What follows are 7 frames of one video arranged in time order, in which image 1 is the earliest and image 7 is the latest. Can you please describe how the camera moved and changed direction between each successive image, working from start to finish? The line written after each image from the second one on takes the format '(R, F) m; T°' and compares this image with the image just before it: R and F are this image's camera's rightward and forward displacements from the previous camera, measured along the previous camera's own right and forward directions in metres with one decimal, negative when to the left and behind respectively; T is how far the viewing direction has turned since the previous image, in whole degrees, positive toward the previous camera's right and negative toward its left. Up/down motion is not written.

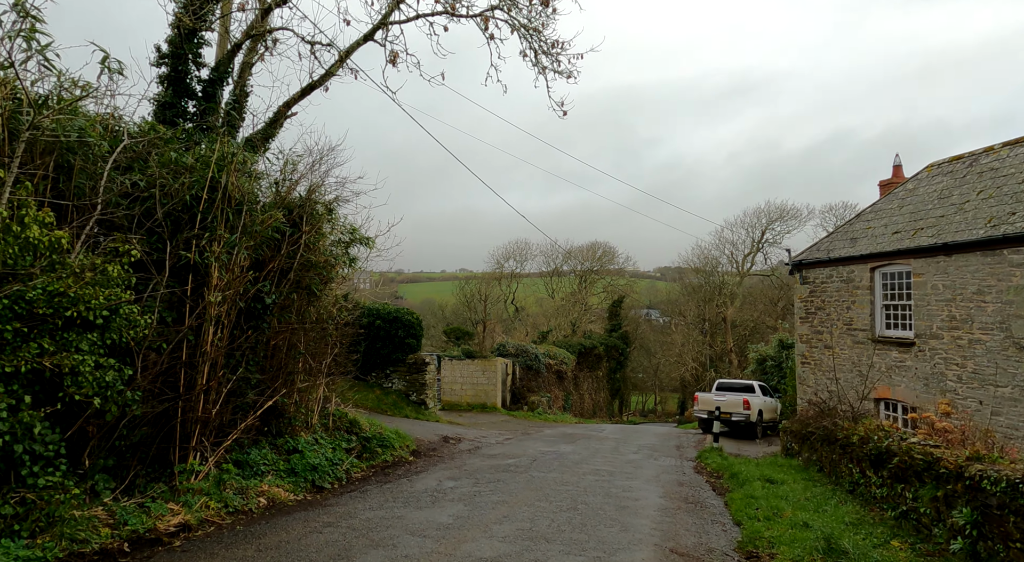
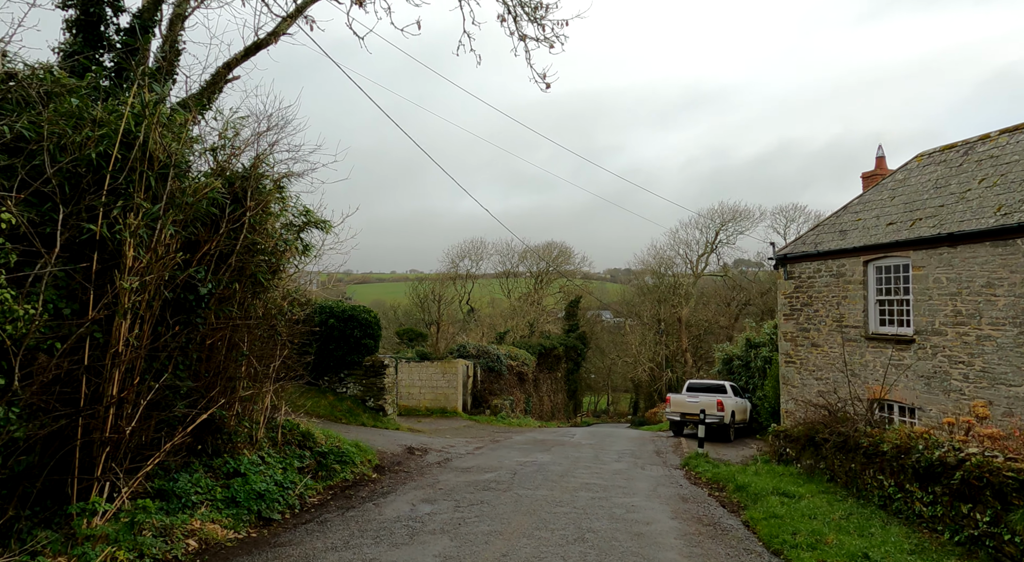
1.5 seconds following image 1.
(-0.4, +1.4) m; +4°
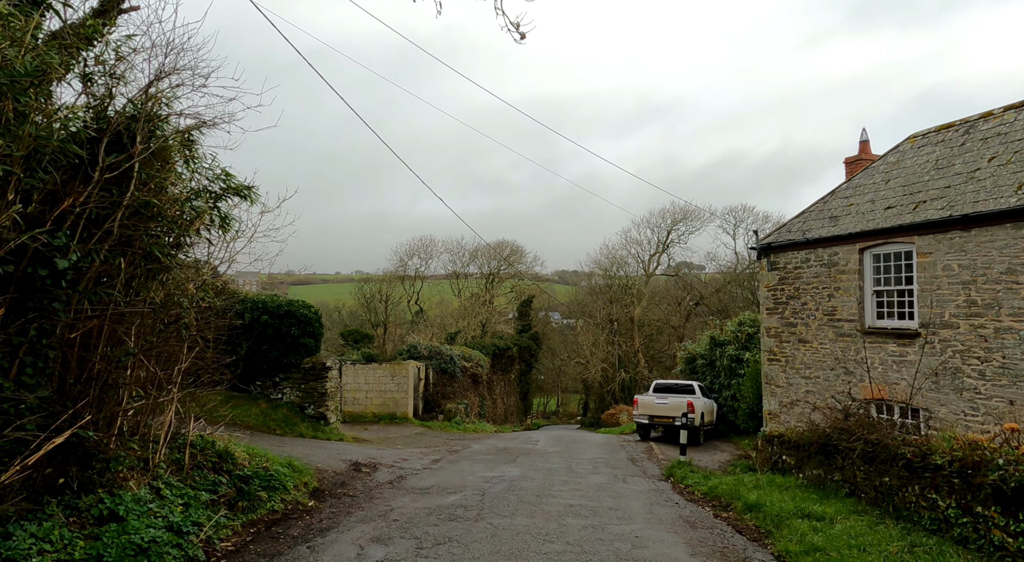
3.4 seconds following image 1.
(-0.3, +1.8) m; +4°
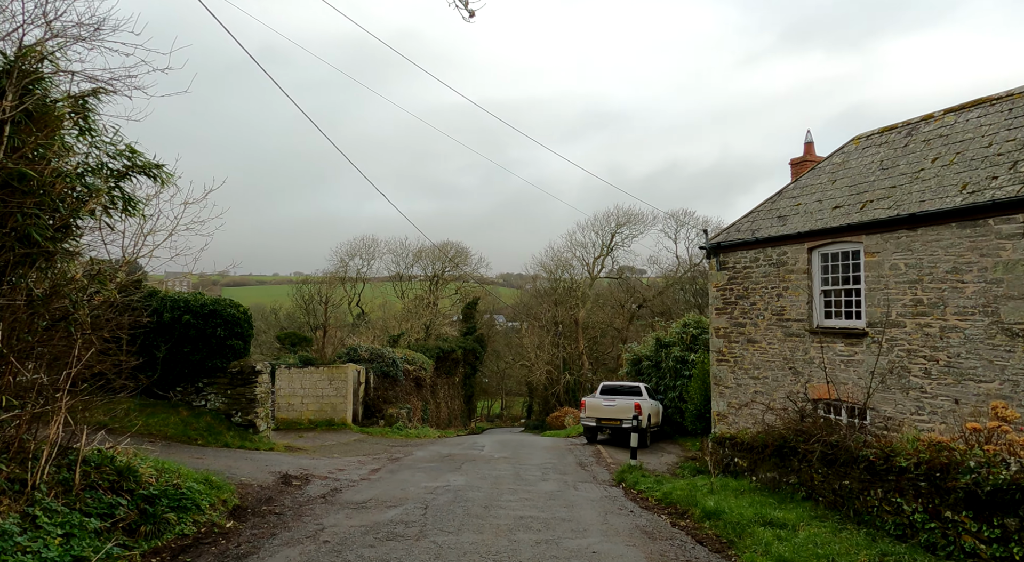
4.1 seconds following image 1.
(0.0, +0.6) m; +5°
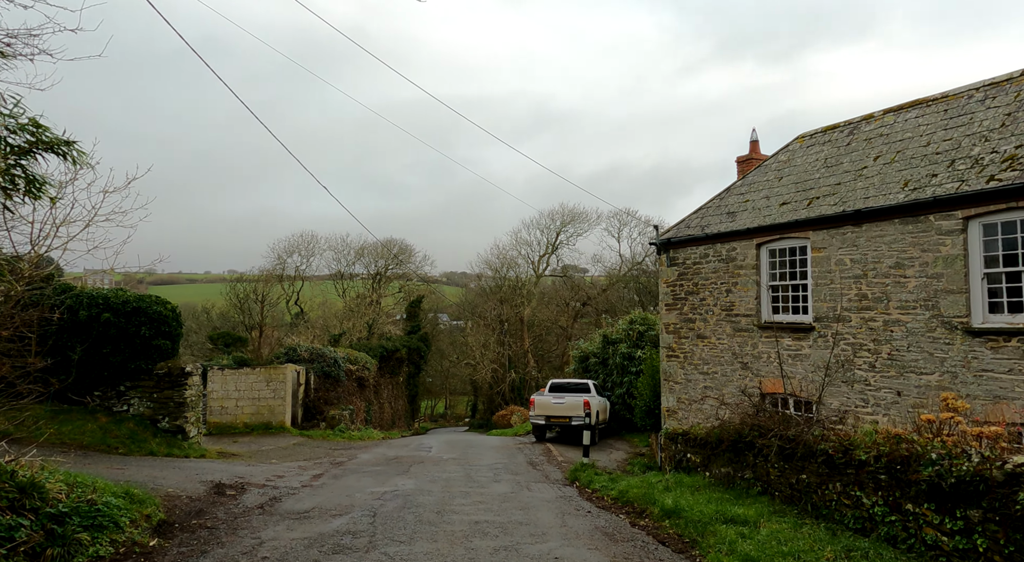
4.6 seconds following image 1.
(-0.1, +0.3) m; +5°
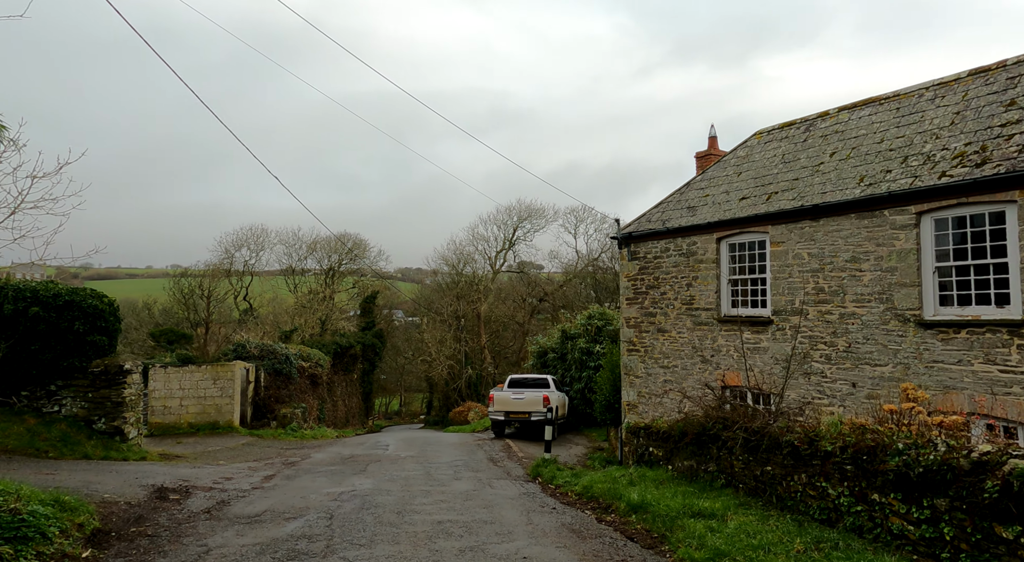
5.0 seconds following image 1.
(-0.1, +0.2) m; +4°
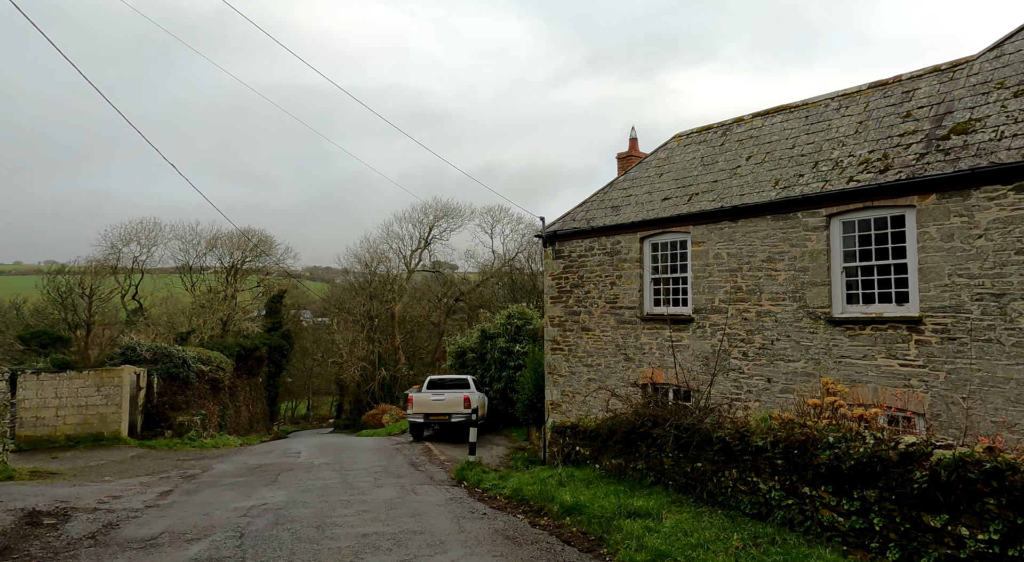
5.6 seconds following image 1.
(-0.2, +0.2) m; +7°
